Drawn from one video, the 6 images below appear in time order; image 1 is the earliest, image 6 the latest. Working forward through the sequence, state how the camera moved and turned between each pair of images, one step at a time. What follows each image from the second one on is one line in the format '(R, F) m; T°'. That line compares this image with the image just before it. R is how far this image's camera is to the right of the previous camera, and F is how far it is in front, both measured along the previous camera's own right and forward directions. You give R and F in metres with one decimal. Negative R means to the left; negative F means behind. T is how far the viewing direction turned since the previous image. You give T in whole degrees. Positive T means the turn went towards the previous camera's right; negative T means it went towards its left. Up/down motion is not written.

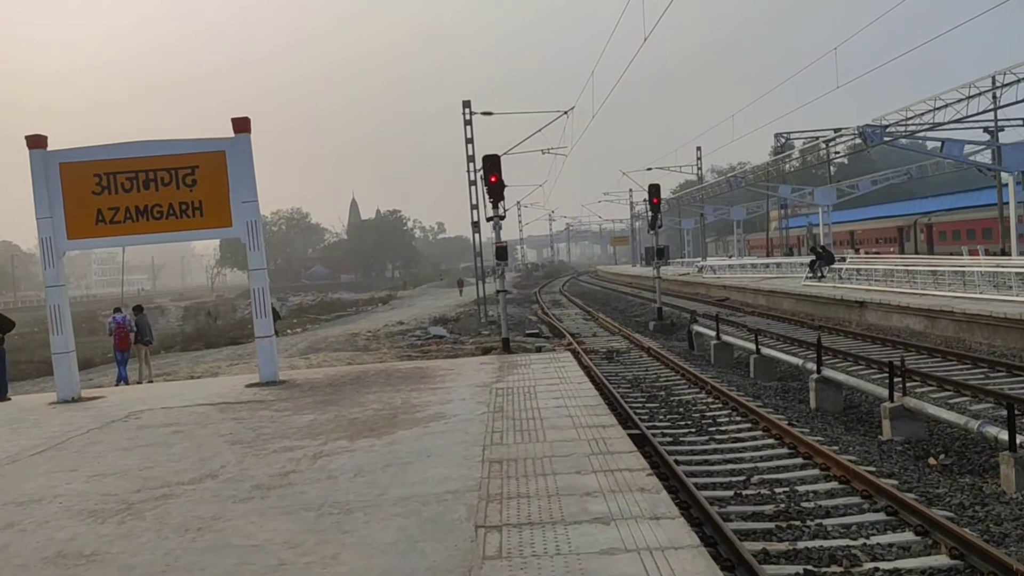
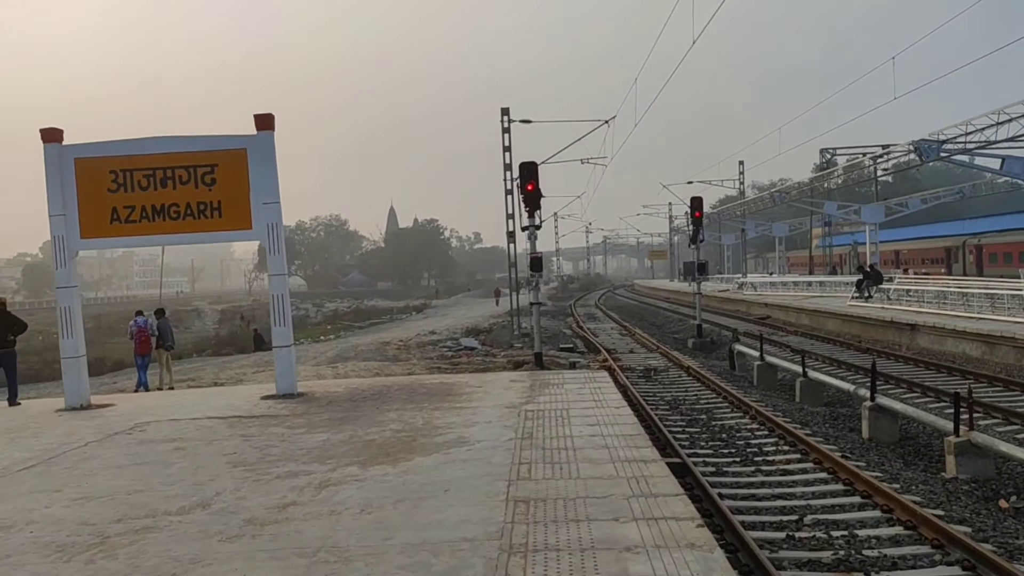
(0.0, +0.8) m; -3°
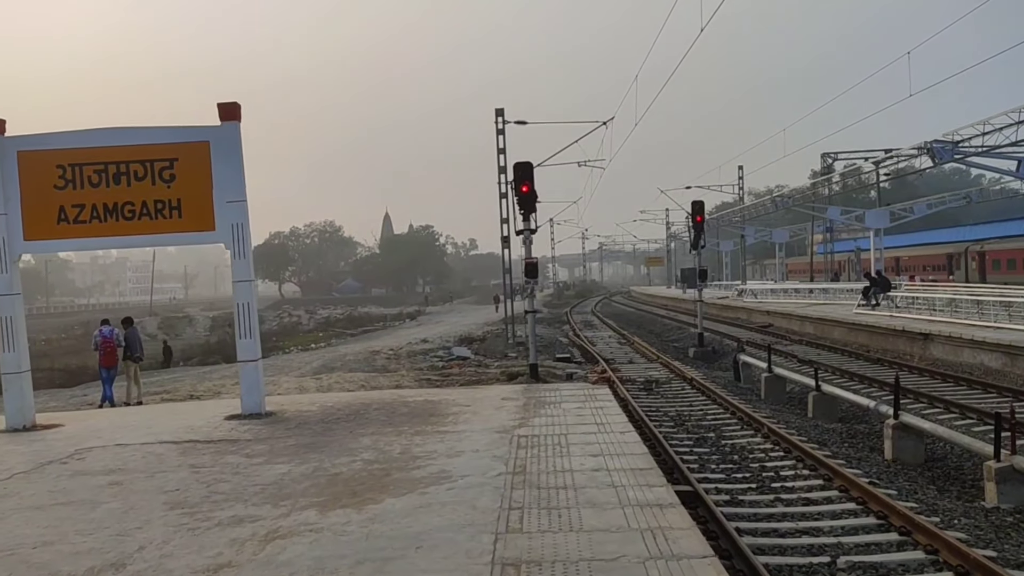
(+0.1, +1.2) m; 0°
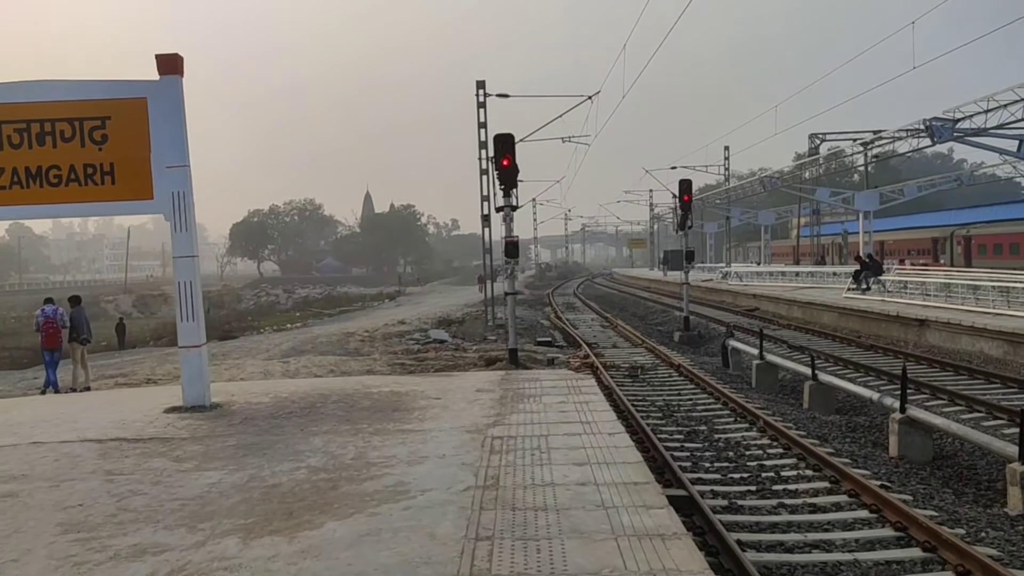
(+0.1, +1.1) m; +1°
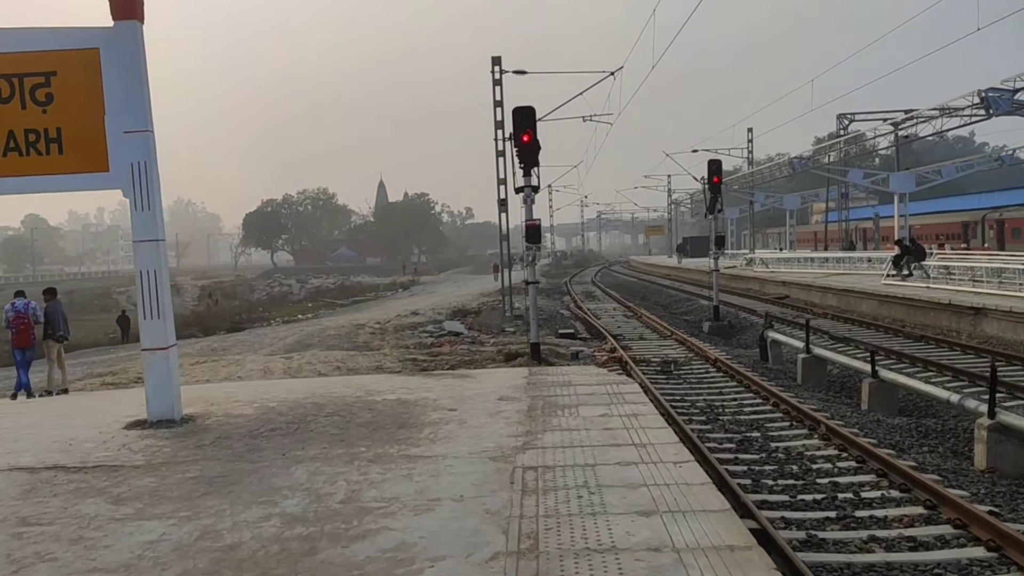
(-0.2, +1.7) m; -1°
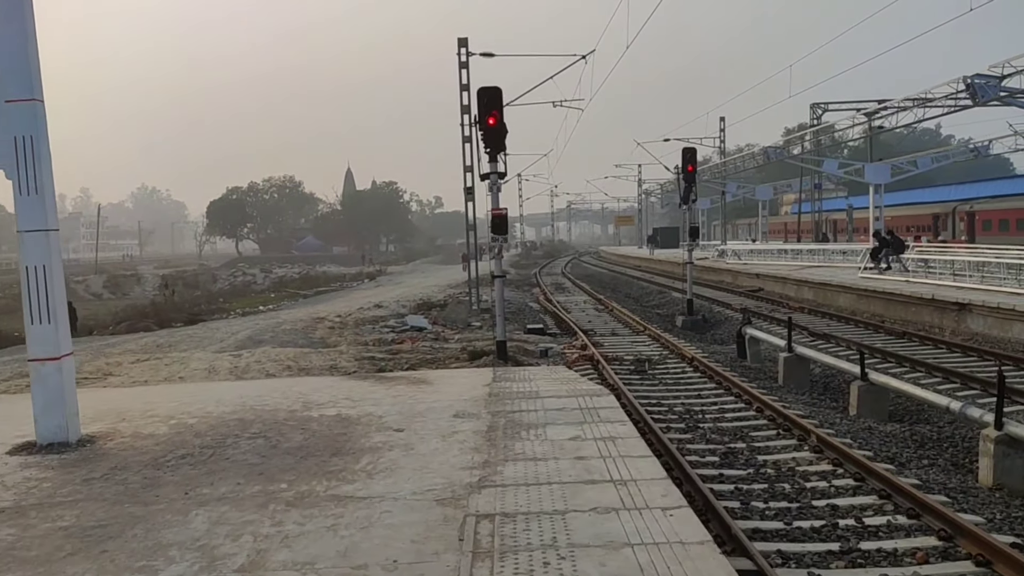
(+0.1, +1.1) m; +2°
